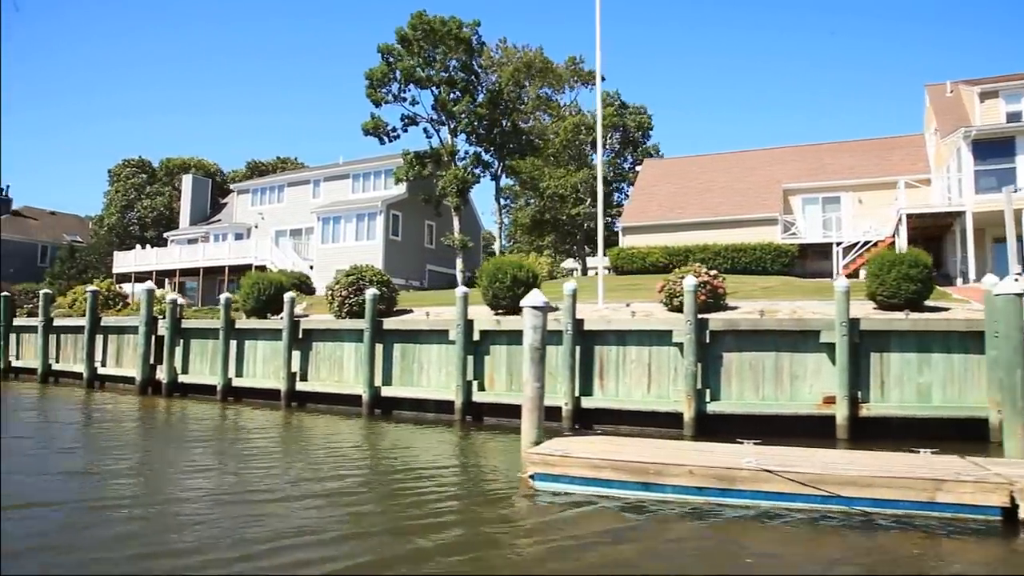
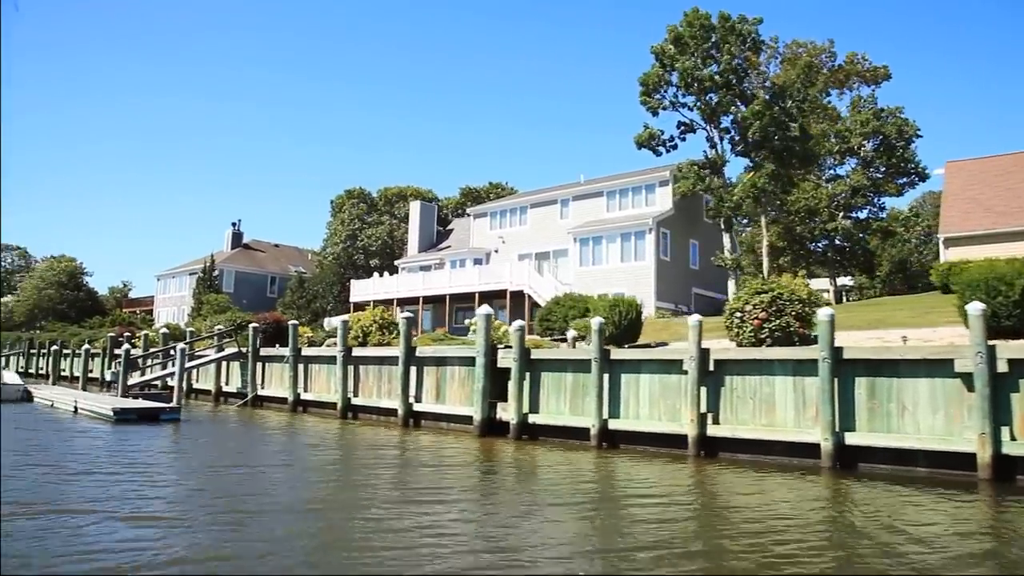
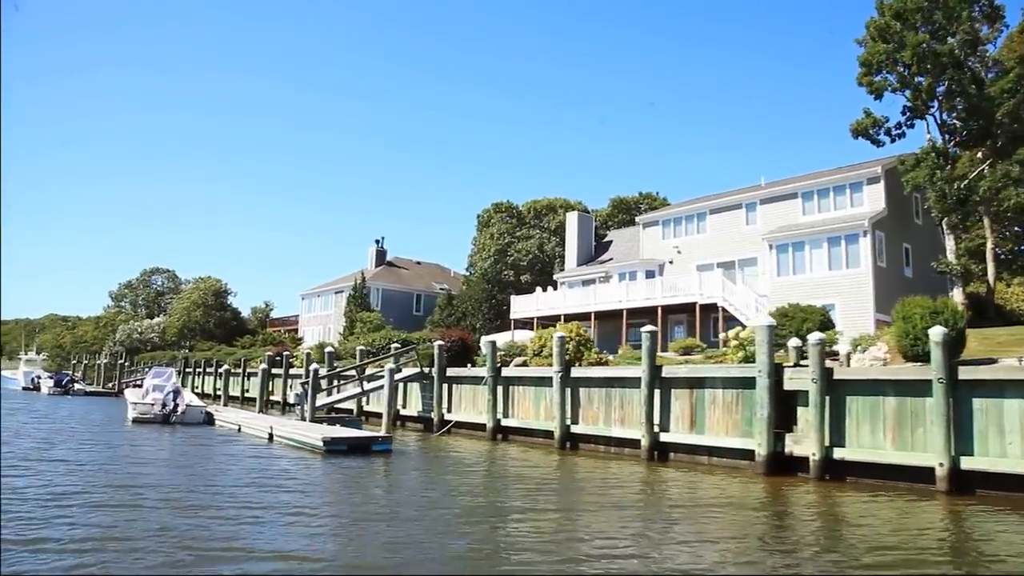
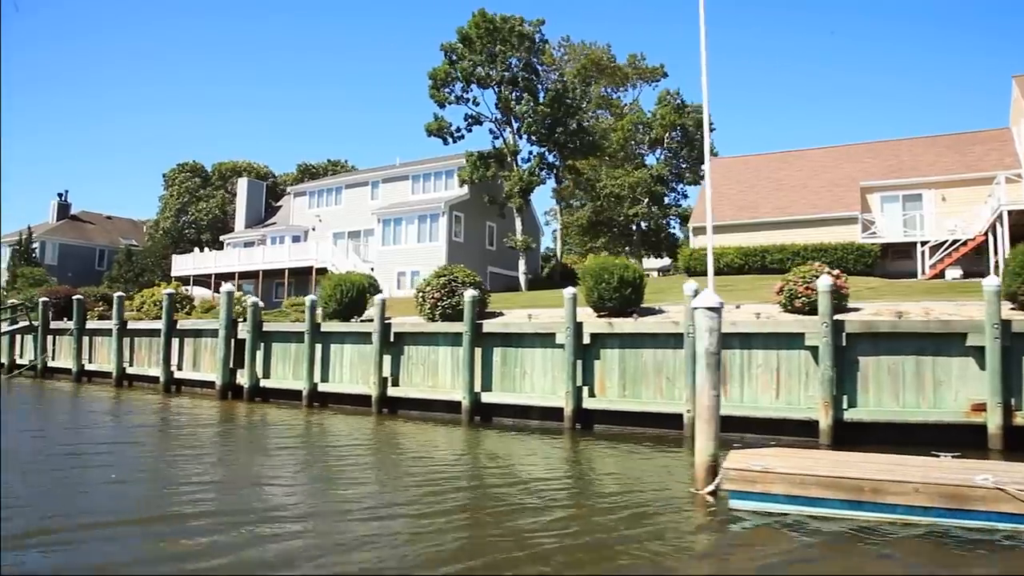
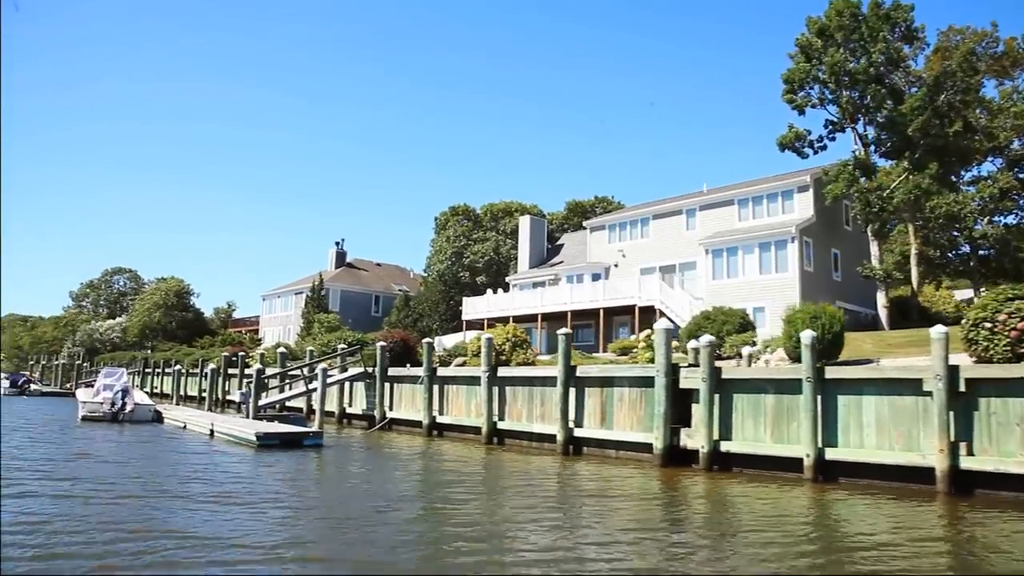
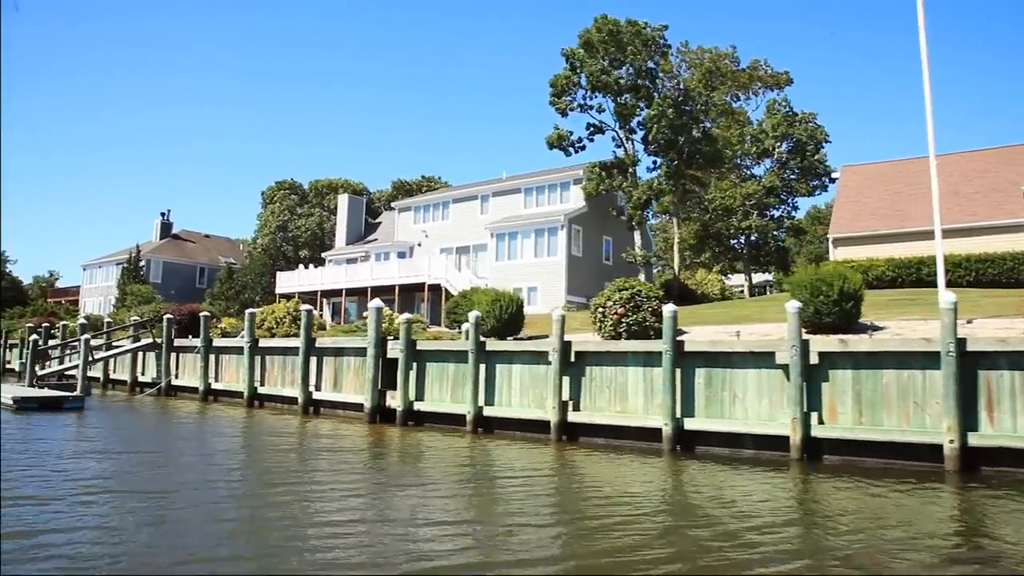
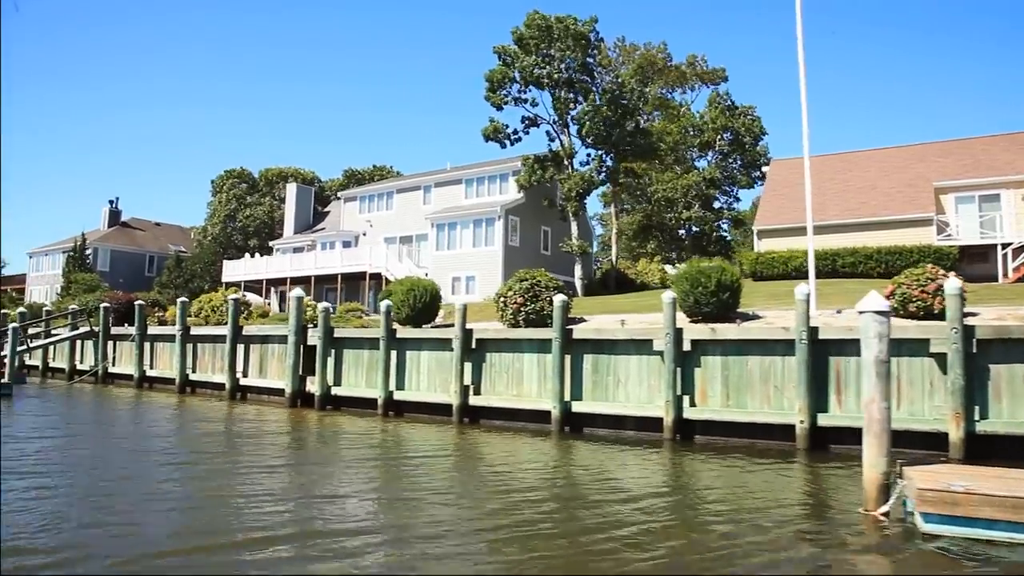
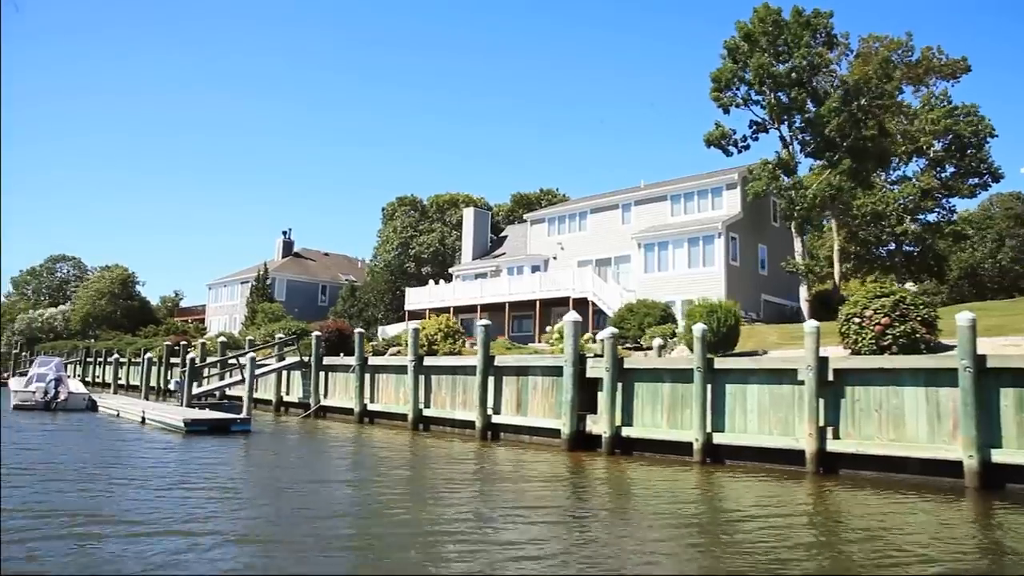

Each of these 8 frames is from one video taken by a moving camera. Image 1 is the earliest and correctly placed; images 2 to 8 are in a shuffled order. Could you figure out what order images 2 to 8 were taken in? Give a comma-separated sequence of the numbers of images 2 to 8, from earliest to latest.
4, 7, 6, 2, 8, 5, 3
